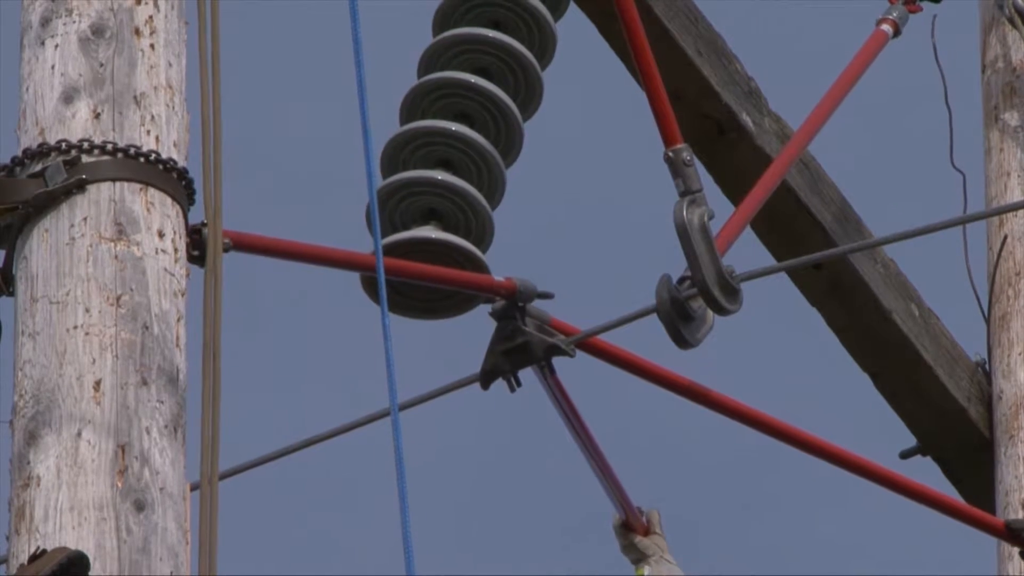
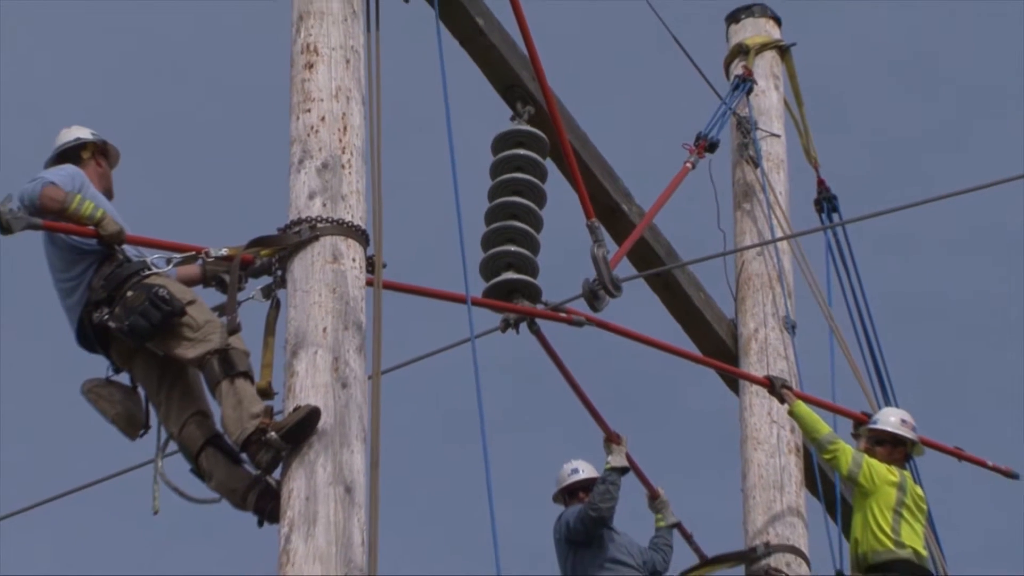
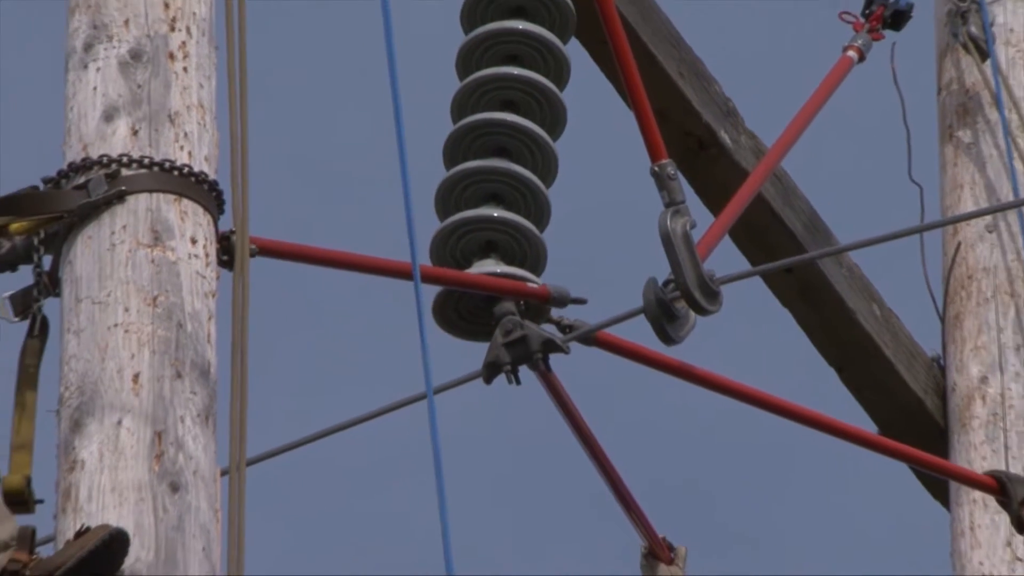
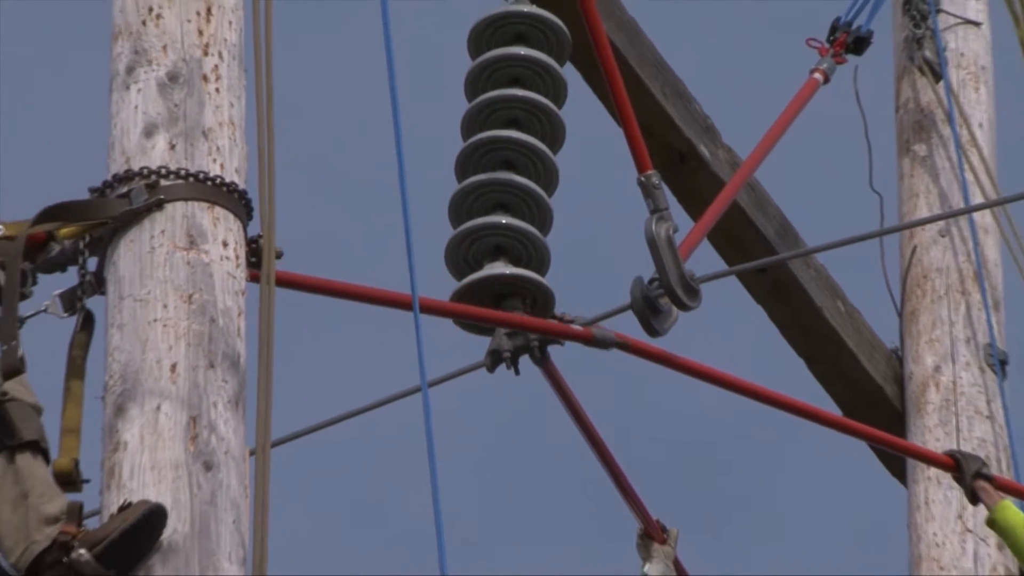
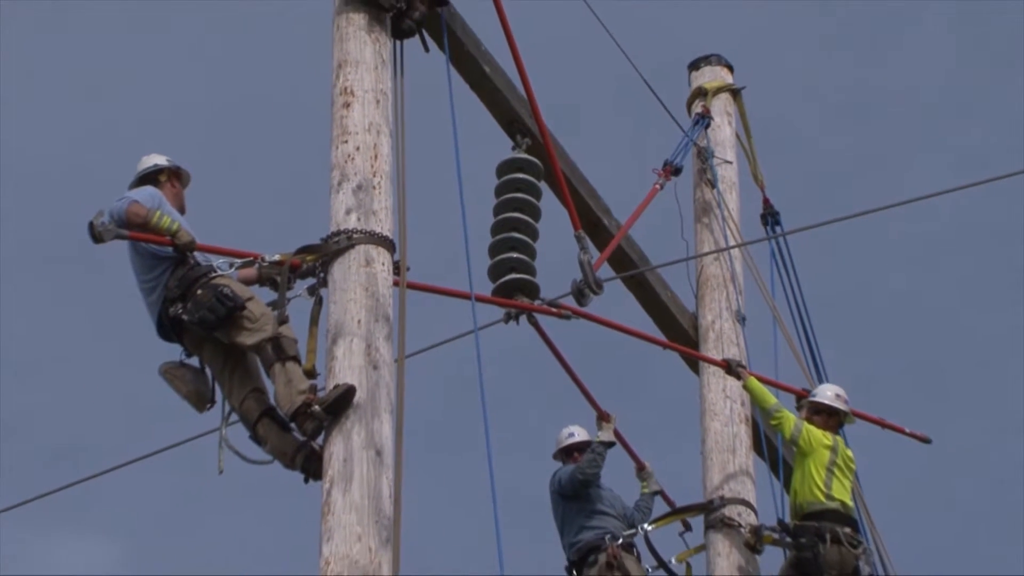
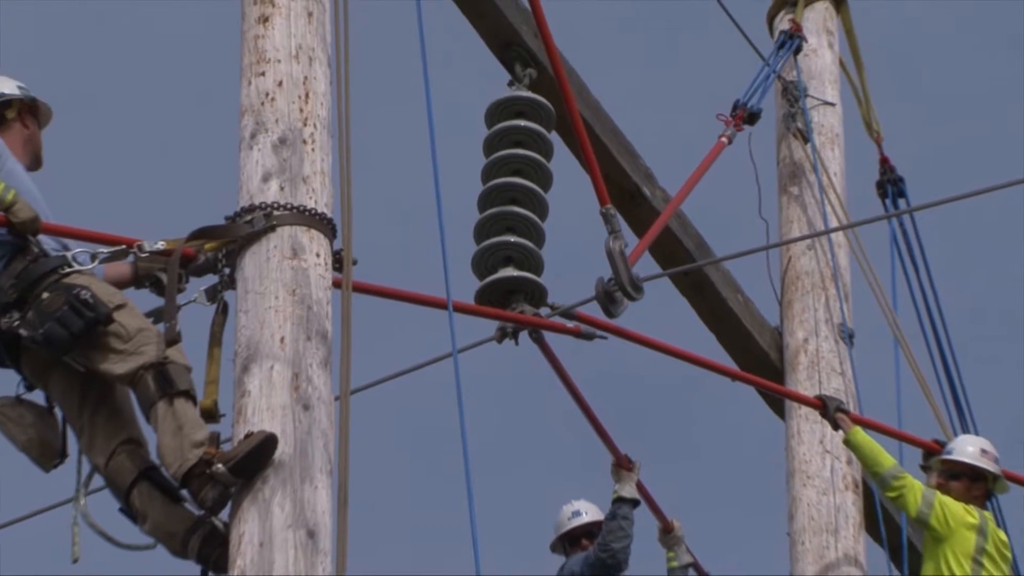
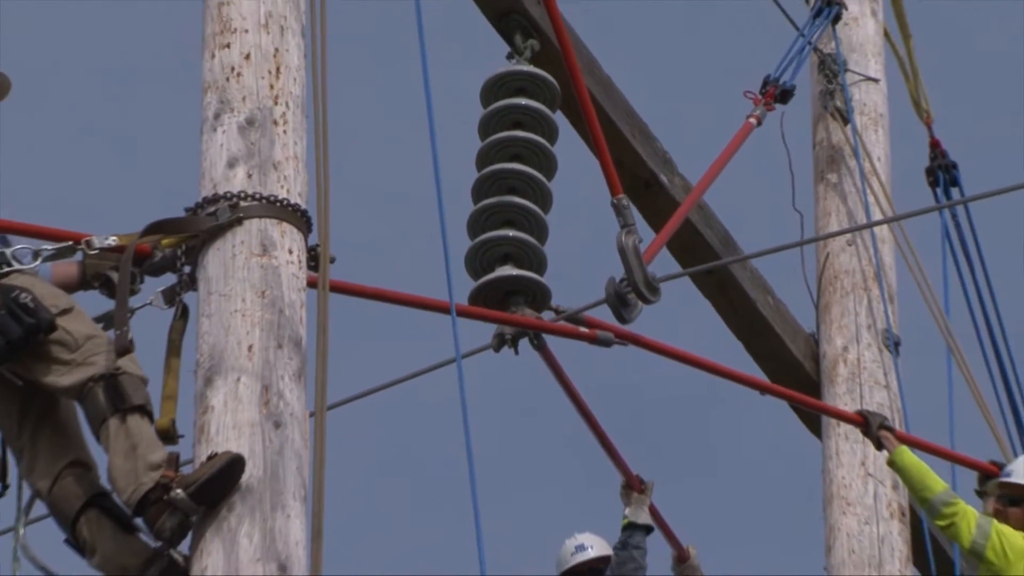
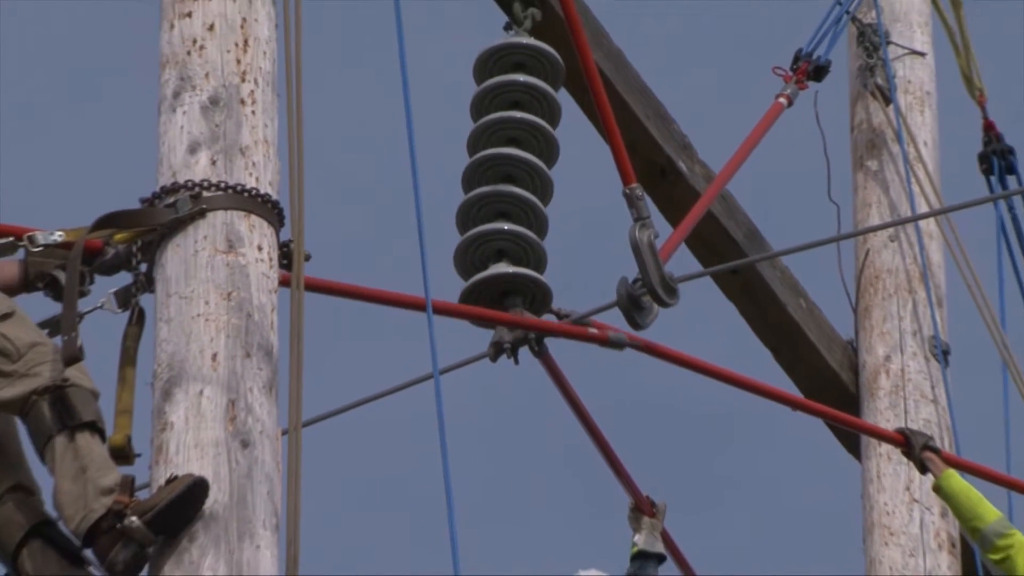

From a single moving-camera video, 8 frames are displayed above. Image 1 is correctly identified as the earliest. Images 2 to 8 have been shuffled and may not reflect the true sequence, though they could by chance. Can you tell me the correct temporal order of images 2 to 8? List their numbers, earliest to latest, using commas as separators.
3, 4, 8, 7, 6, 2, 5
